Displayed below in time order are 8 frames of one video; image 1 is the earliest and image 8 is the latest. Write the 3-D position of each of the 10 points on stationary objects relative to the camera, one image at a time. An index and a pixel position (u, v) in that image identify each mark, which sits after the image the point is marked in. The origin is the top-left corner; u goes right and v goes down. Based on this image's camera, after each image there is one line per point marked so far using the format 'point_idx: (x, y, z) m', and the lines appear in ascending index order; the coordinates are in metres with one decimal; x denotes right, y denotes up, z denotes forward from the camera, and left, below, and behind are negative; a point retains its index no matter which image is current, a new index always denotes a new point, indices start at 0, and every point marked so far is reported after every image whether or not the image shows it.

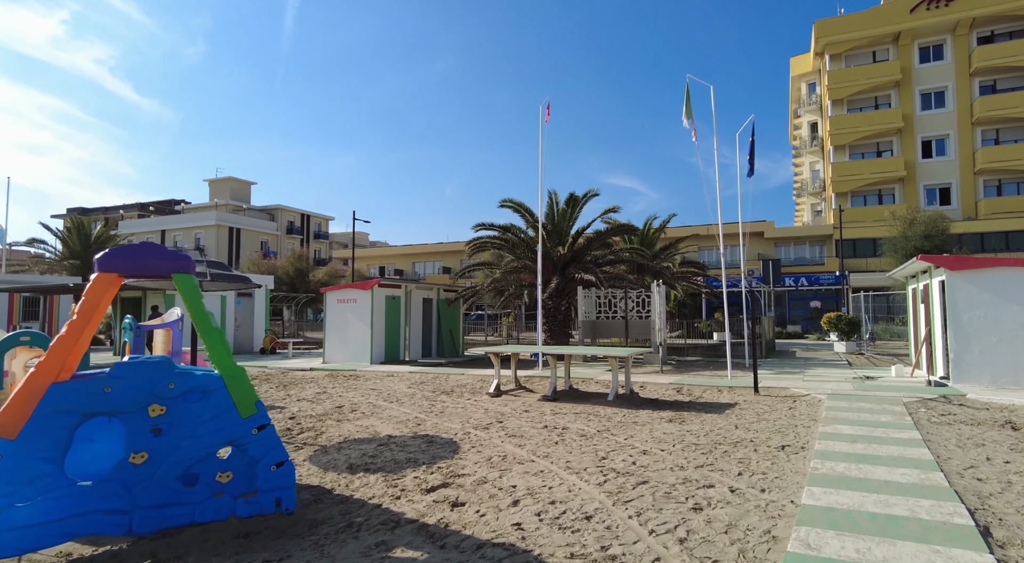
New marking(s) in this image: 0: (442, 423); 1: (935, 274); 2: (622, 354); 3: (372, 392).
0: (-1.1, -2.2, +8.9) m
1: (+9.4, +0.2, +12.6) m
2: (+2.3, -1.4, +11.3) m
3: (-3.0, -2.4, +12.5) m
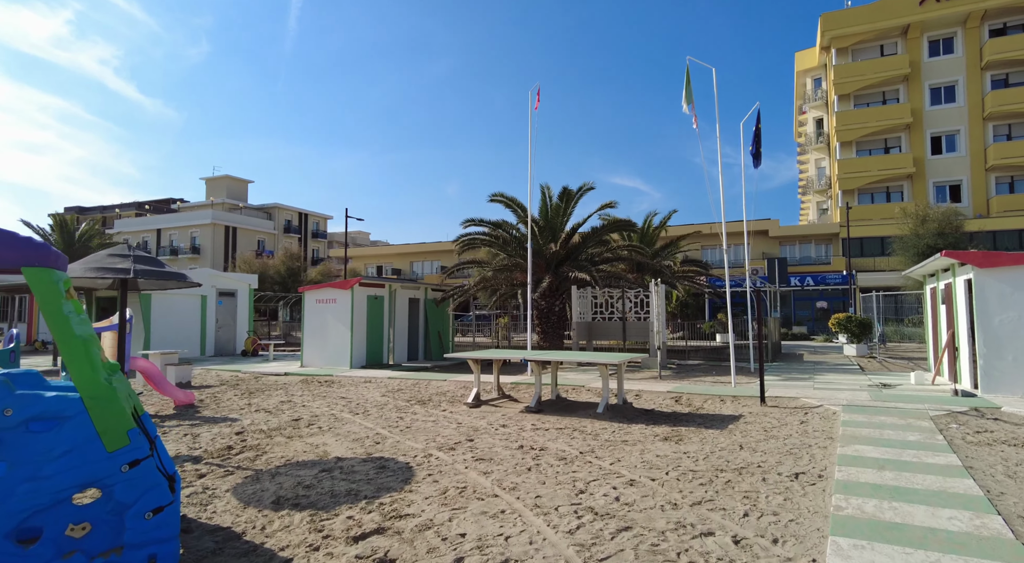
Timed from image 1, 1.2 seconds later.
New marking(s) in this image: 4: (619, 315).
0: (-1.4, -2.2, +7.8) m
1: (+9.0, +0.2, +11.5) m
2: (+1.9, -1.4, +10.2) m
3: (-3.4, -2.4, +11.4) m
4: (+3.6, -1.1, +19.2) m
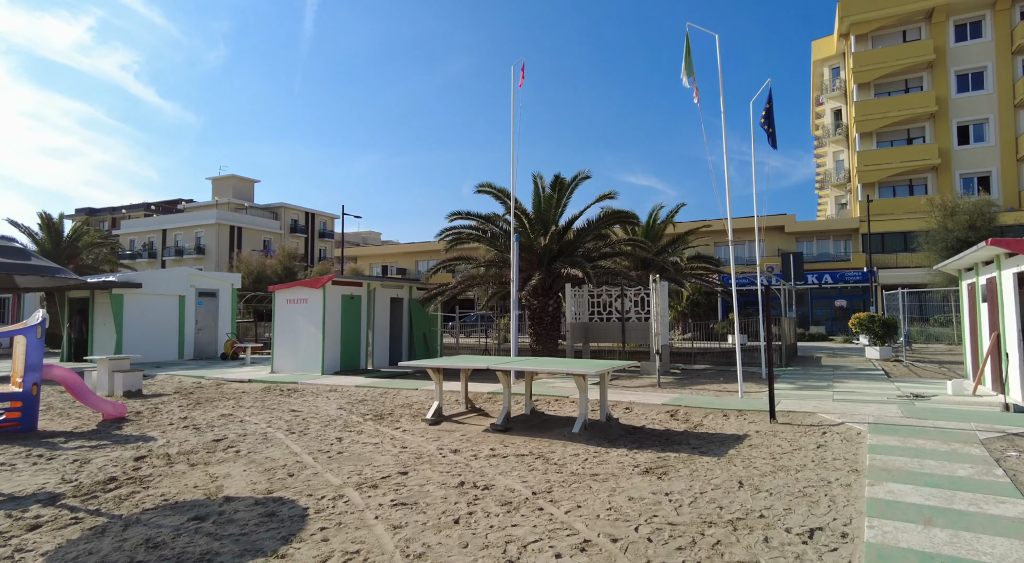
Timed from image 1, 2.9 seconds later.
0: (-2.1, -2.1, +6.3) m
1: (+8.5, +0.3, +9.7) m
2: (+1.4, -1.3, +8.6) m
3: (-3.9, -2.3, +10.0) m
4: (+3.3, -1.0, +17.6) m
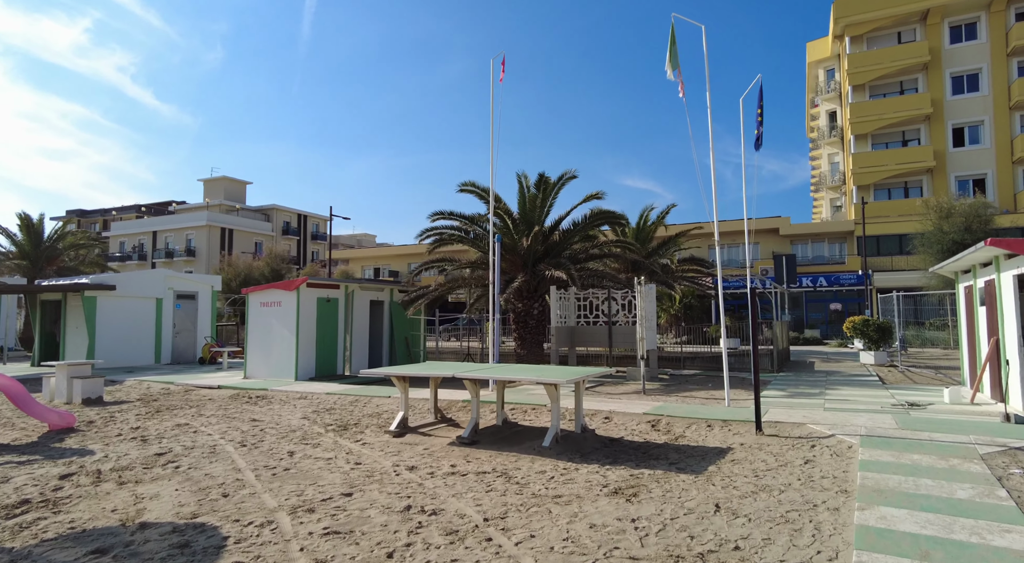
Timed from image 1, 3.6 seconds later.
0: (-2.5, -2.1, +5.7) m
1: (+8.0, +0.3, +9.2) m
2: (+0.9, -1.3, +8.1) m
3: (-4.3, -2.4, +9.4) m
4: (+2.8, -1.1, +17.1) m
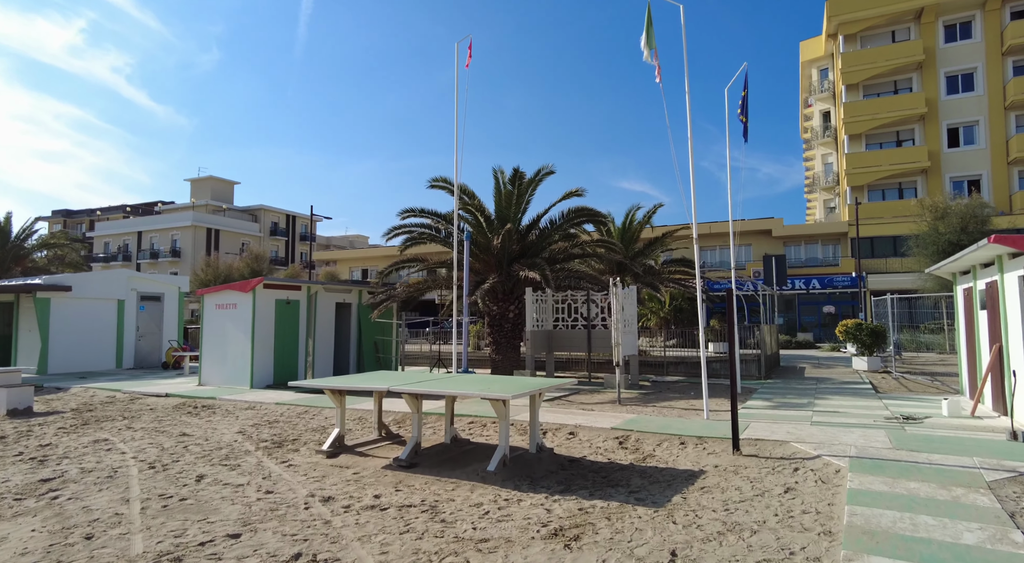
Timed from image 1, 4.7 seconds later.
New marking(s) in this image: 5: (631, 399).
0: (-3.2, -2.1, +4.8) m
1: (+7.4, +0.2, +8.4) m
2: (+0.2, -1.4, +7.1) m
3: (-5.0, -2.4, +8.4) m
4: (+2.0, -1.1, +16.2) m
5: (+2.5, -2.5, +12.1) m
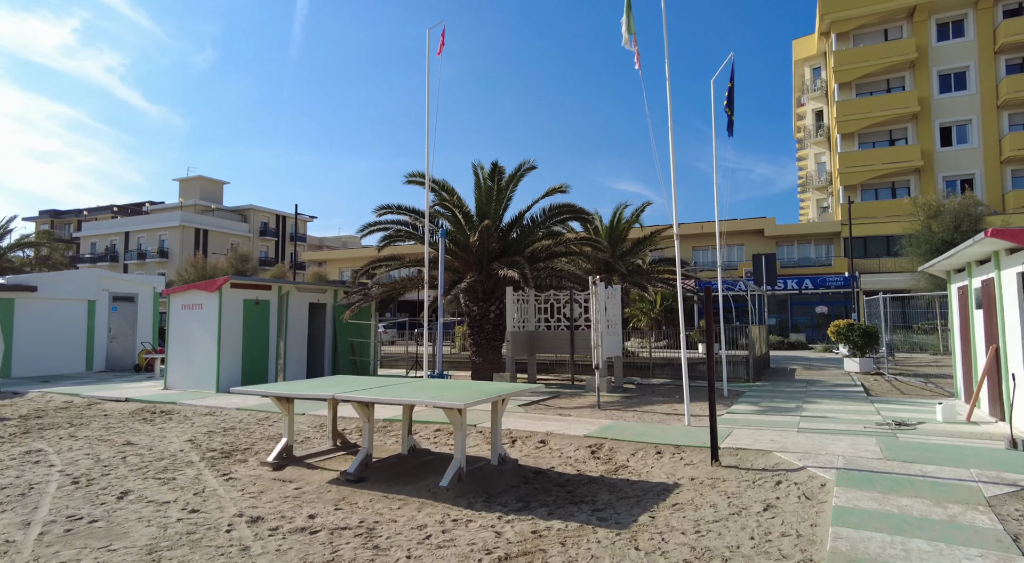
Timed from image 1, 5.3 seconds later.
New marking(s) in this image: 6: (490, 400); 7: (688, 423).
0: (-3.6, -2.1, +4.2) m
1: (+6.9, +0.3, +7.8) m
2: (-0.2, -1.3, +6.6) m
3: (-5.5, -2.3, +7.8) m
4: (+1.5, -1.1, +15.6) m
5: (+2.0, -2.4, +11.6) m
6: (-0.2, -1.3, +6.4) m
7: (+2.7, -2.2, +8.9) m
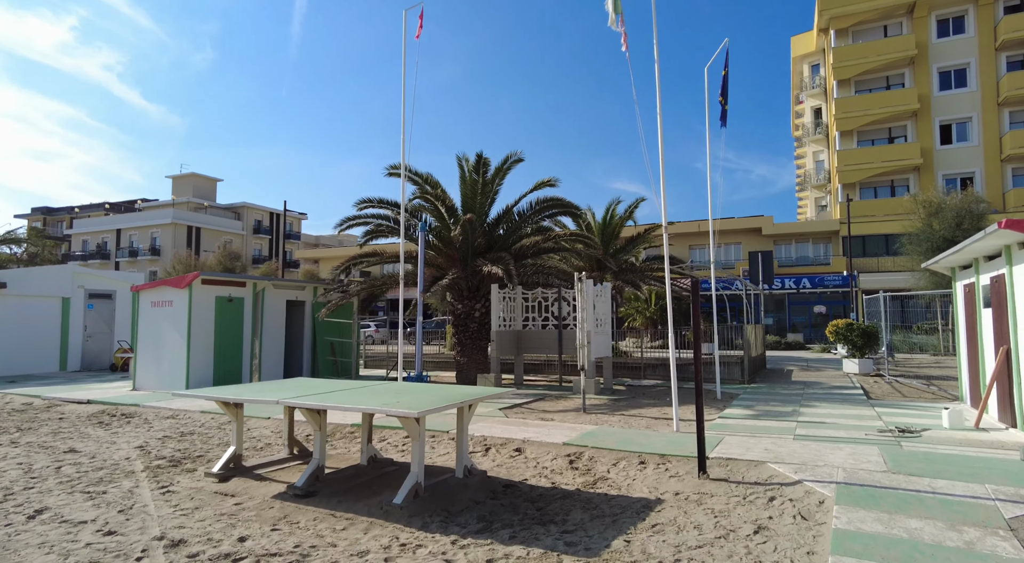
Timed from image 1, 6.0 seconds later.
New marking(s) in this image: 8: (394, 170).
0: (-3.9, -2.0, +3.5) m
1: (+6.5, +0.3, +7.2) m
2: (-0.6, -1.3, +6.0) m
3: (-5.9, -2.3, +7.2) m
4: (+1.1, -1.0, +15.0) m
5: (+1.6, -2.4, +11.0) m
6: (-0.6, -1.3, +5.8) m
7: (+2.4, -2.1, +8.3) m
8: (-2.9, +2.8, +14.5) m
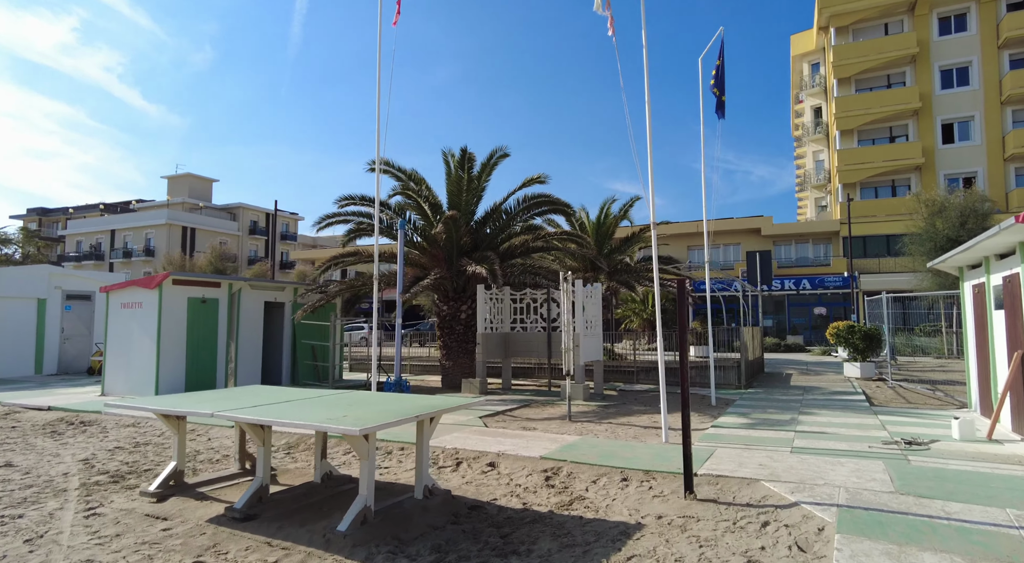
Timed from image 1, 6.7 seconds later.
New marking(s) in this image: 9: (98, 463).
0: (-4.3, -2.0, +2.9) m
1: (+6.2, +0.3, +6.6) m
2: (-0.9, -1.2, +5.4) m
3: (-6.2, -2.2, +6.6) m
4: (+0.8, -1.1, +14.4) m
5: (+1.3, -2.4, +10.4) m
6: (-0.9, -1.2, +5.2) m
7: (+2.0, -2.1, +7.7) m
8: (-3.3, +2.8, +13.9) m
9: (-5.3, -2.3, +7.4) m
